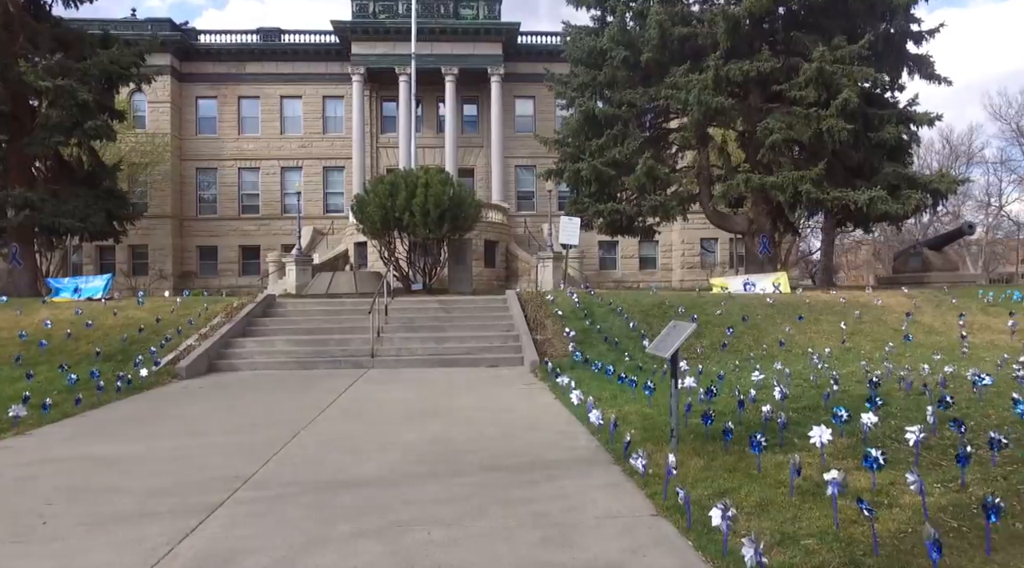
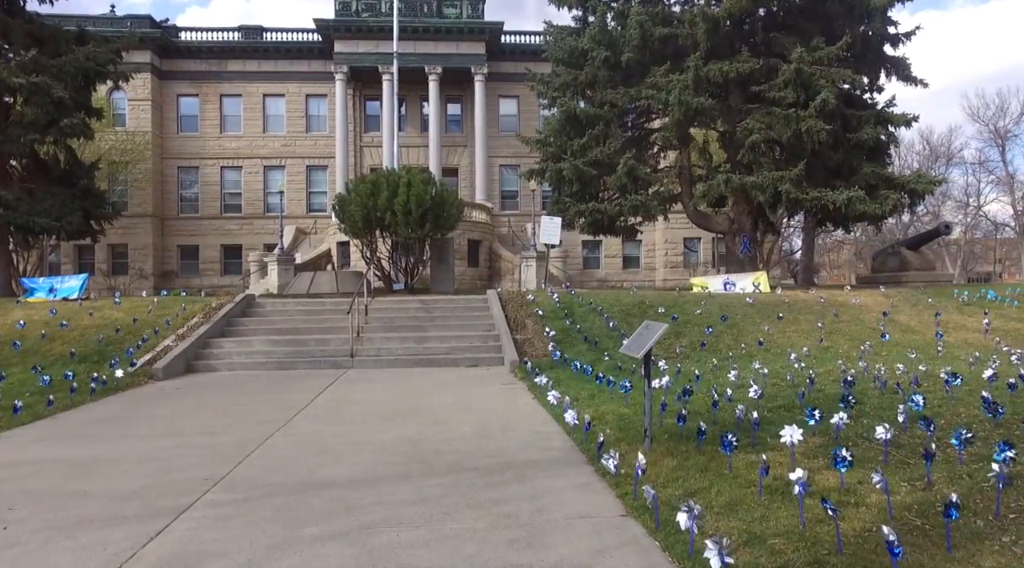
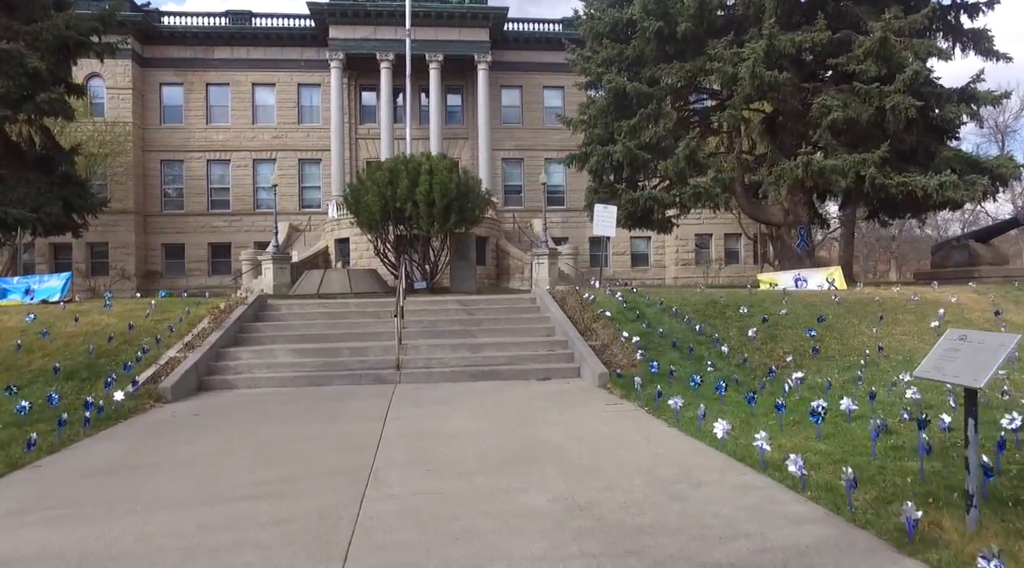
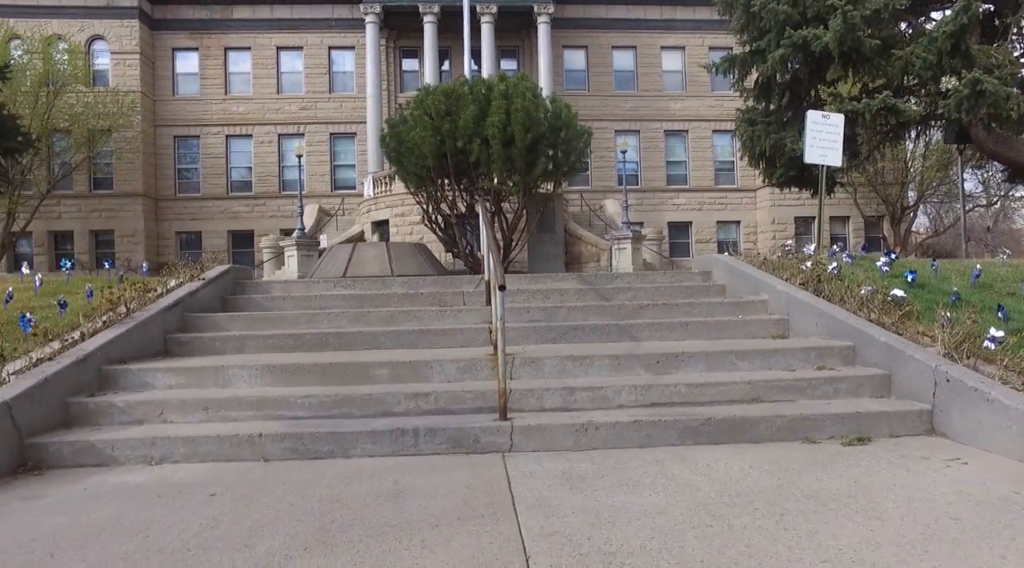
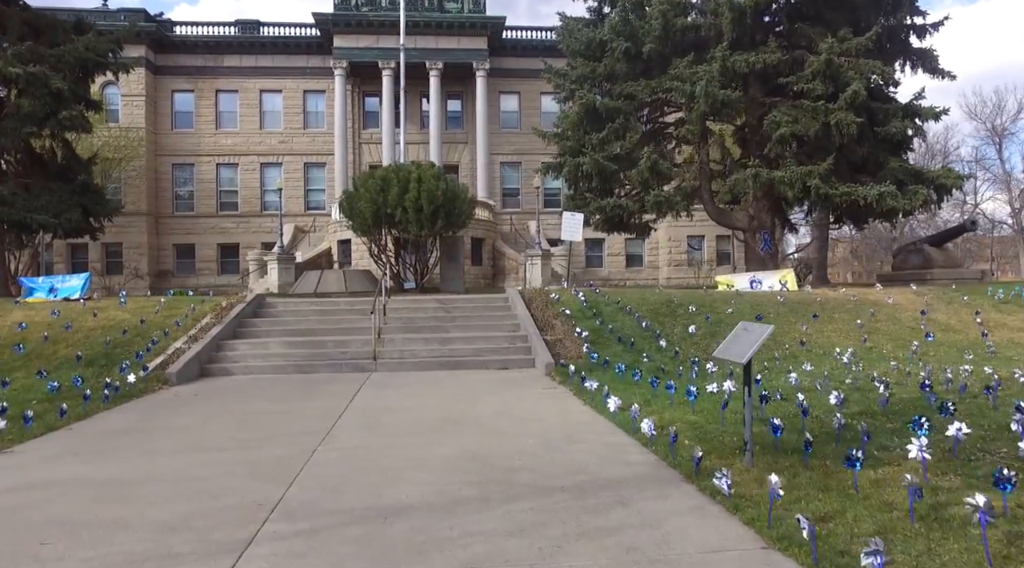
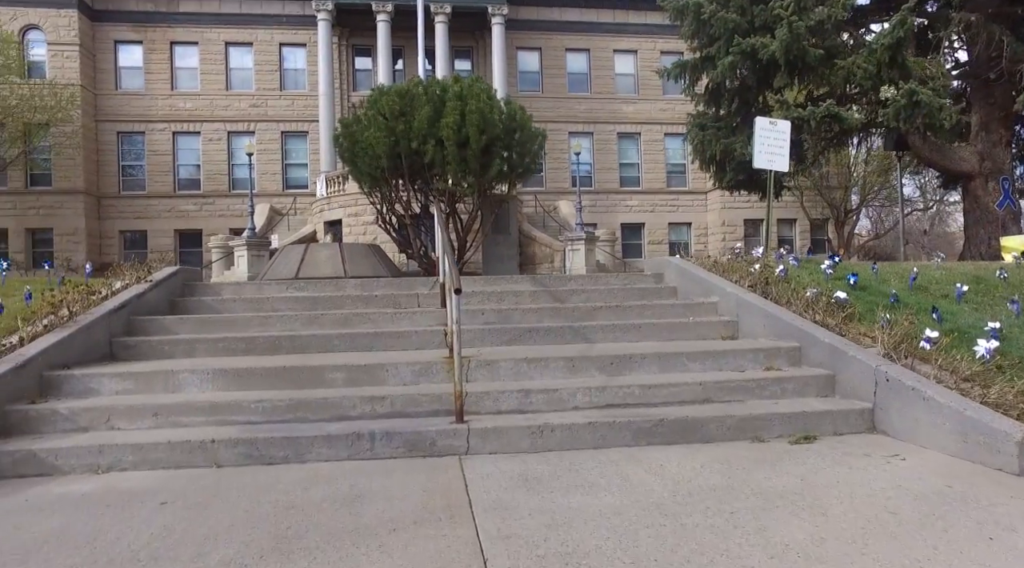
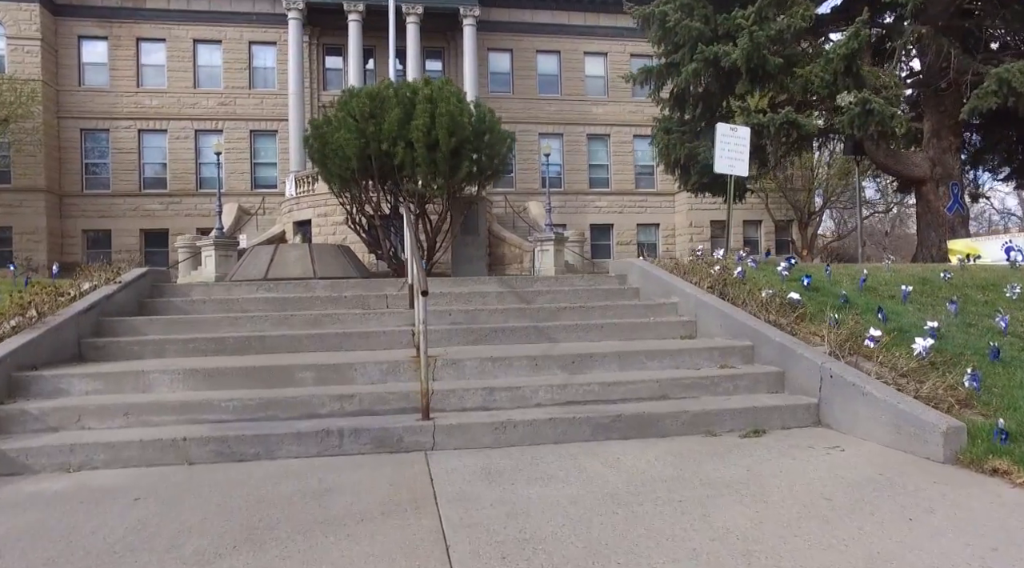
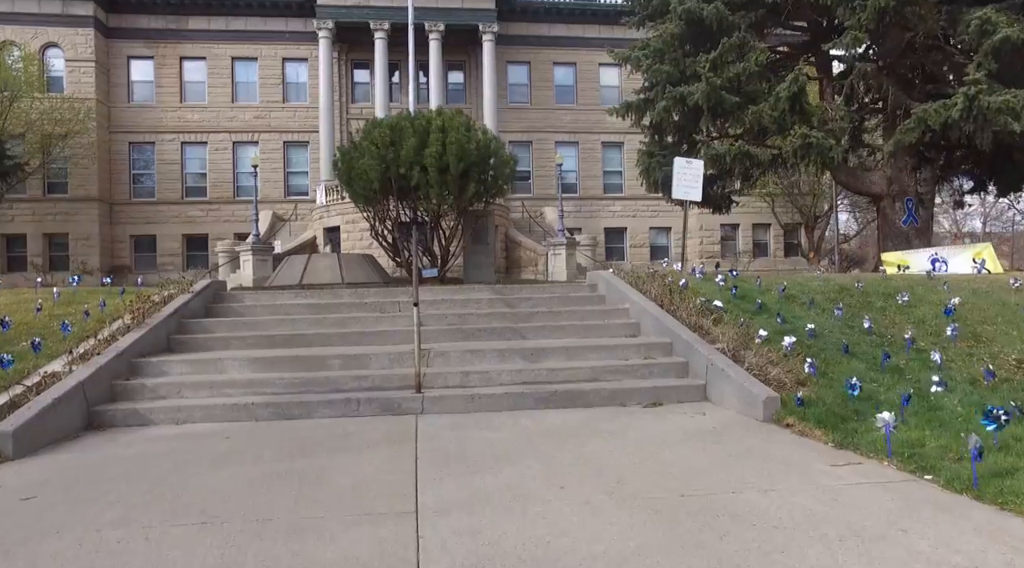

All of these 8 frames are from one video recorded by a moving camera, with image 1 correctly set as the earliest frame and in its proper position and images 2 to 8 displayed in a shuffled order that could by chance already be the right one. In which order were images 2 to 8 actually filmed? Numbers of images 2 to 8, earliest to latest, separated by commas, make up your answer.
2, 5, 3, 8, 7, 6, 4
